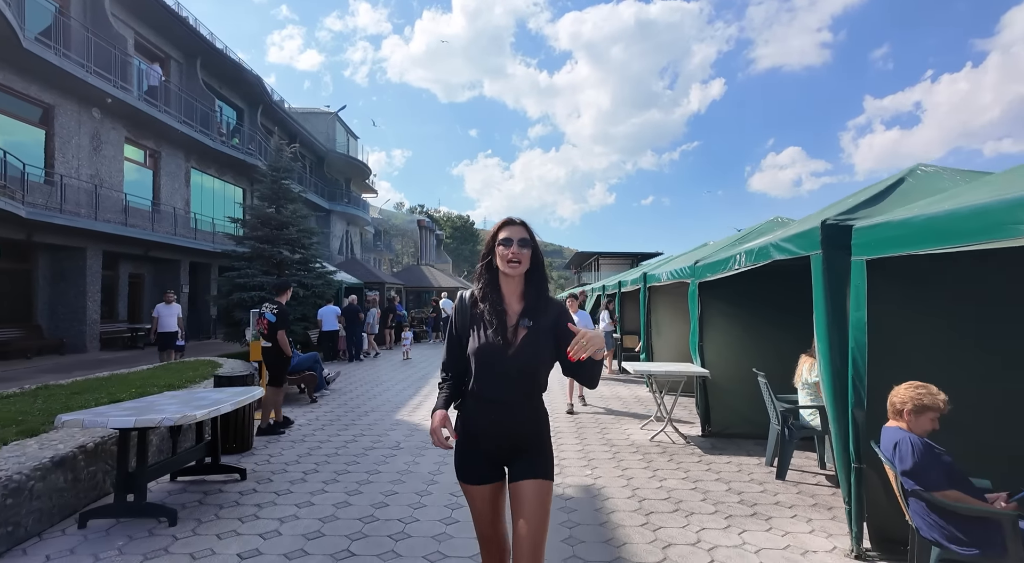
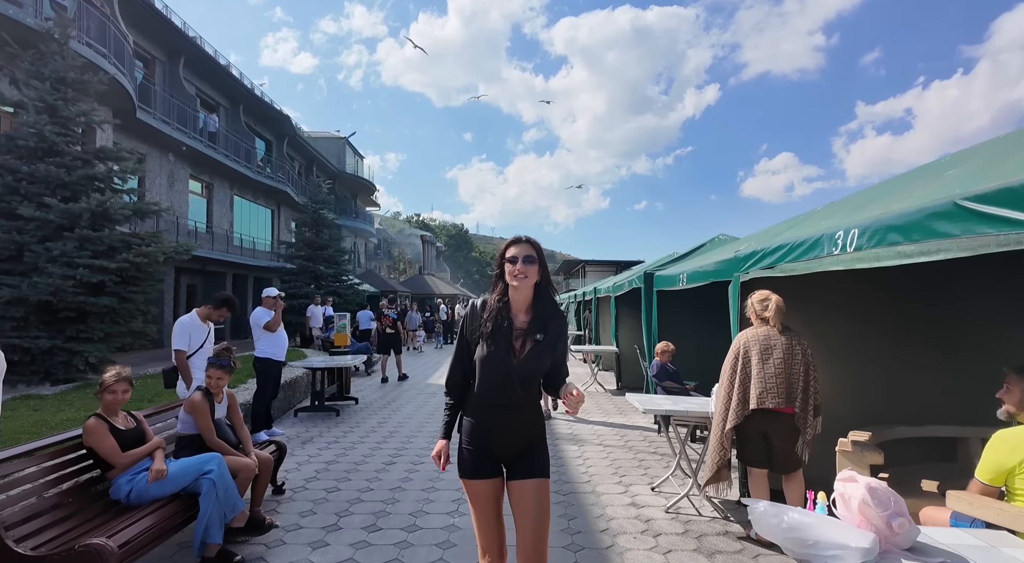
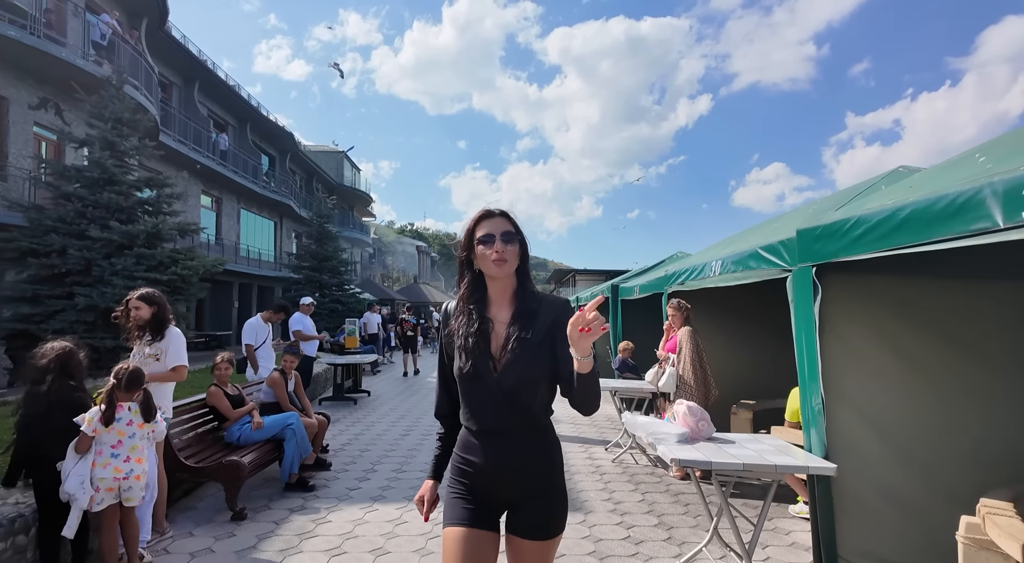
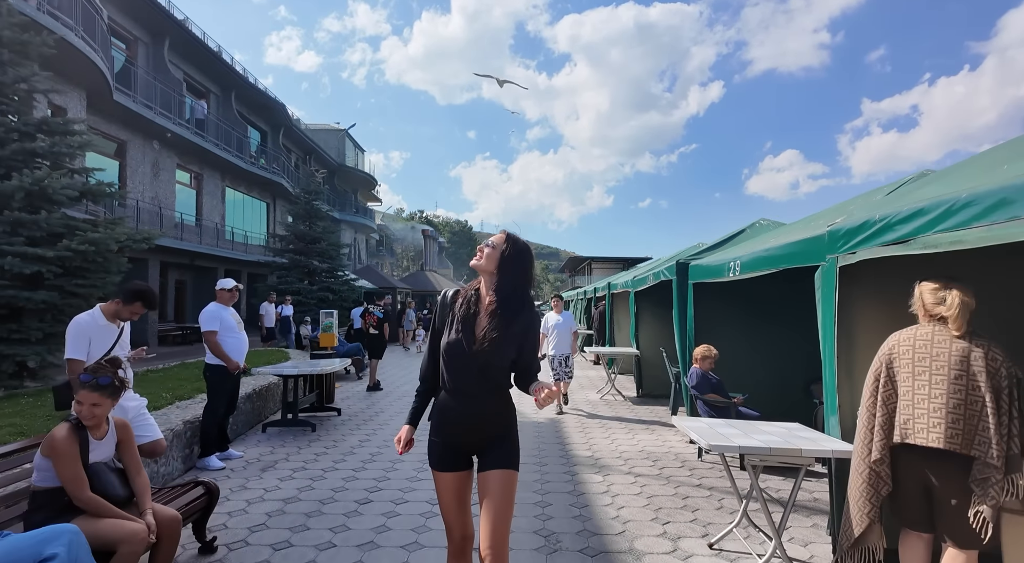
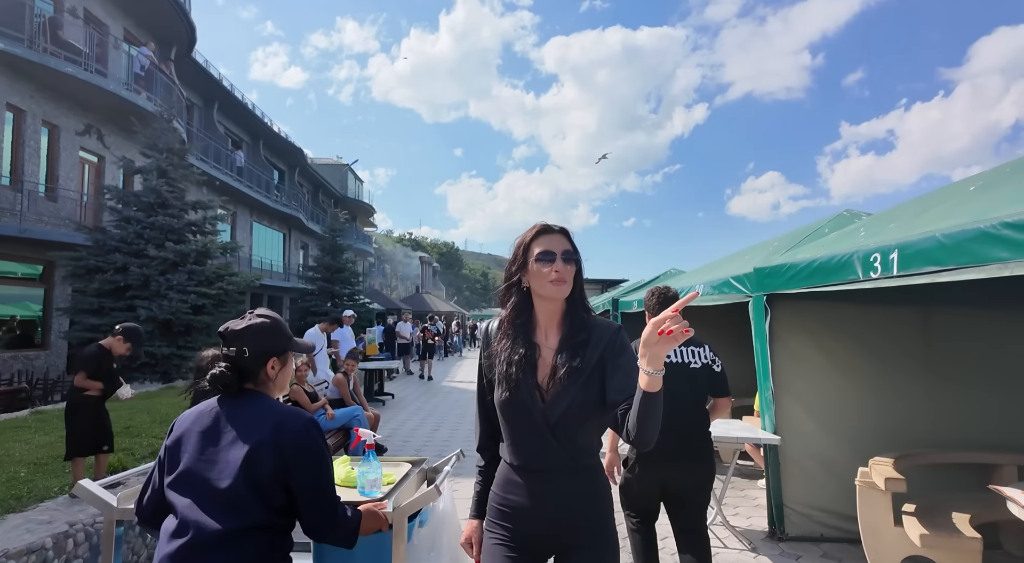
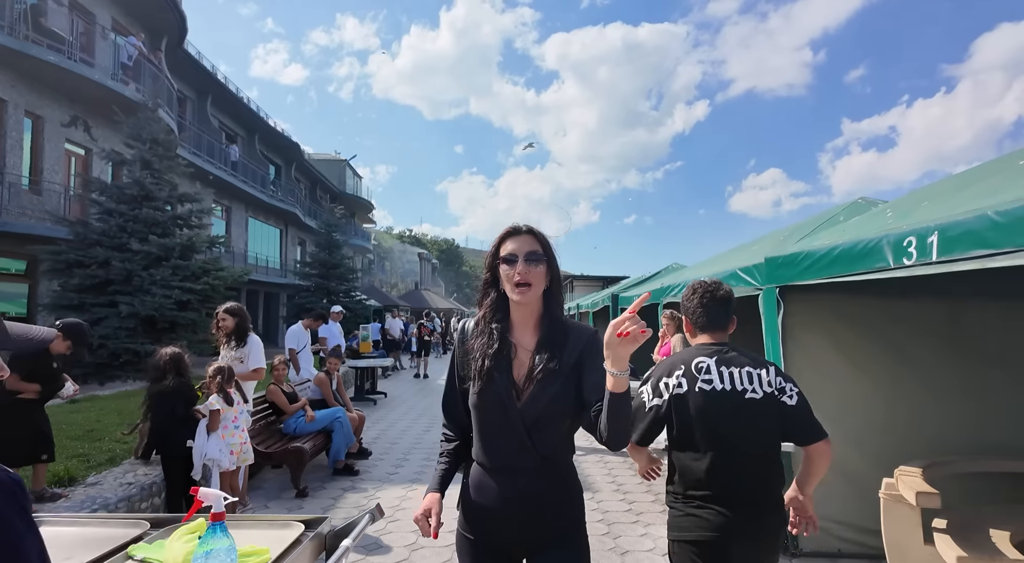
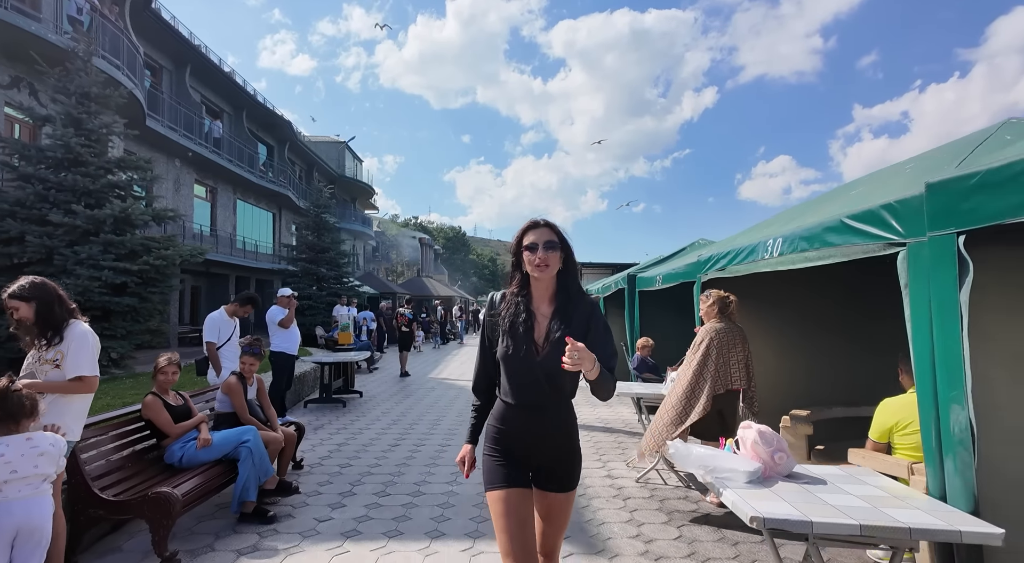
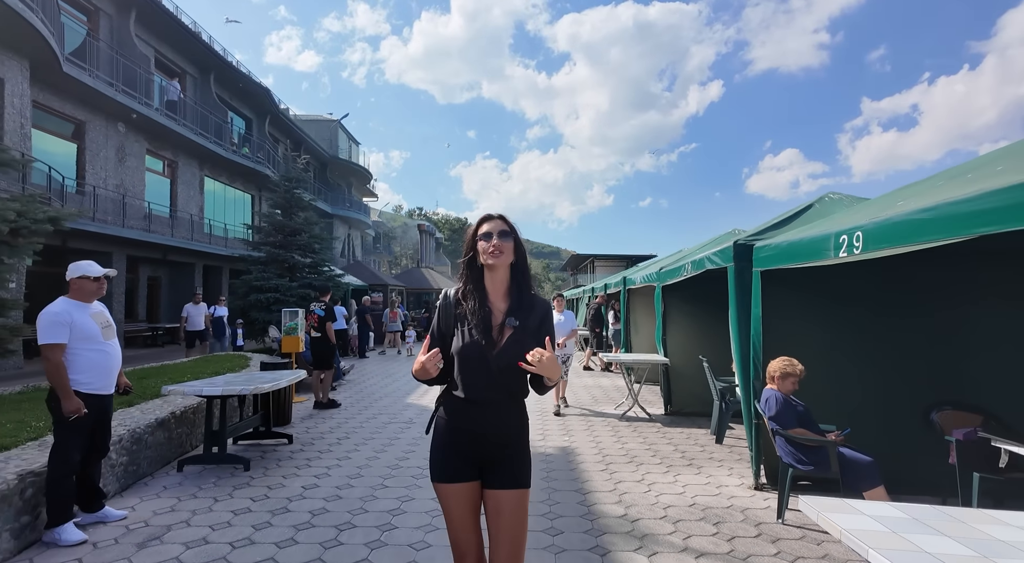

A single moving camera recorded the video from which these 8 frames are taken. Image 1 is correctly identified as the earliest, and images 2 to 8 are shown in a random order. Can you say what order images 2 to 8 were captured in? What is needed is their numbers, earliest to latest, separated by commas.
8, 4, 2, 7, 3, 6, 5
